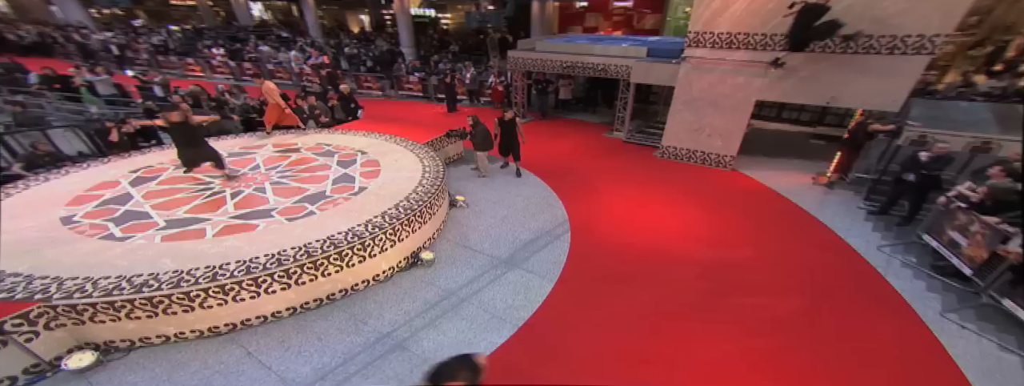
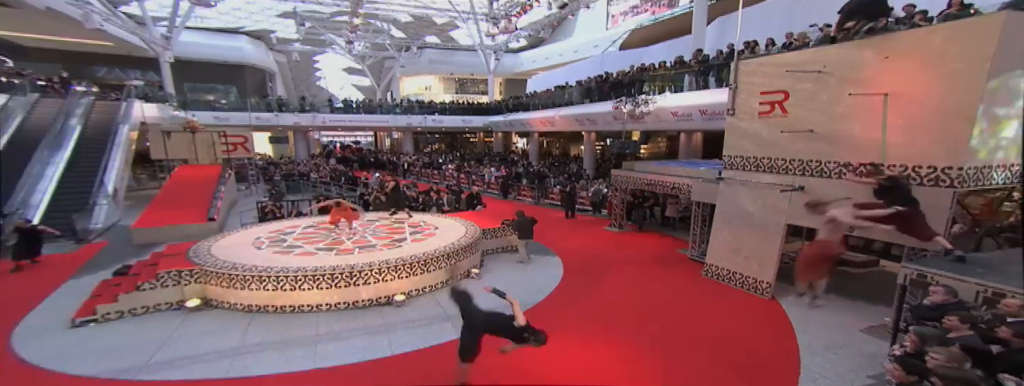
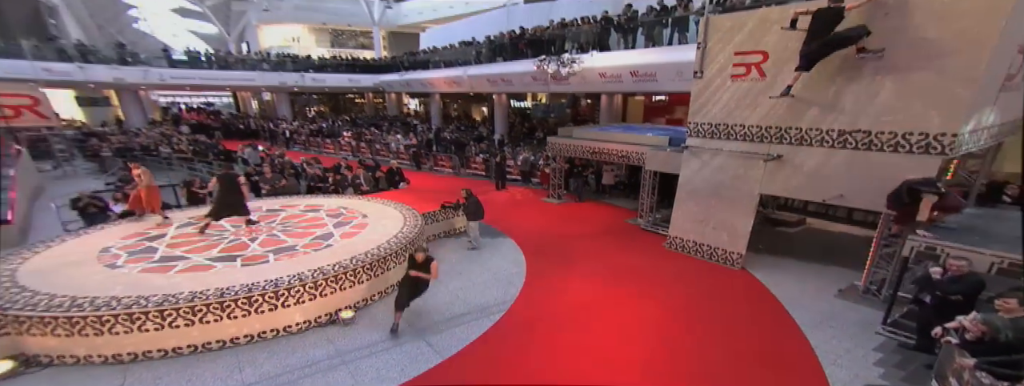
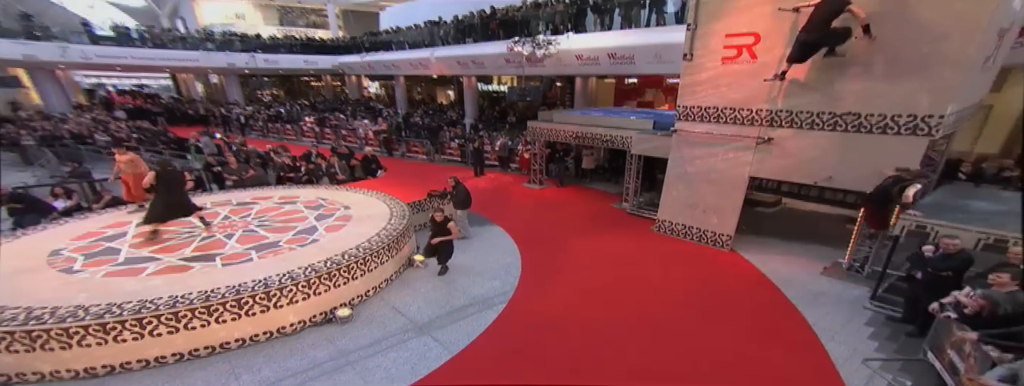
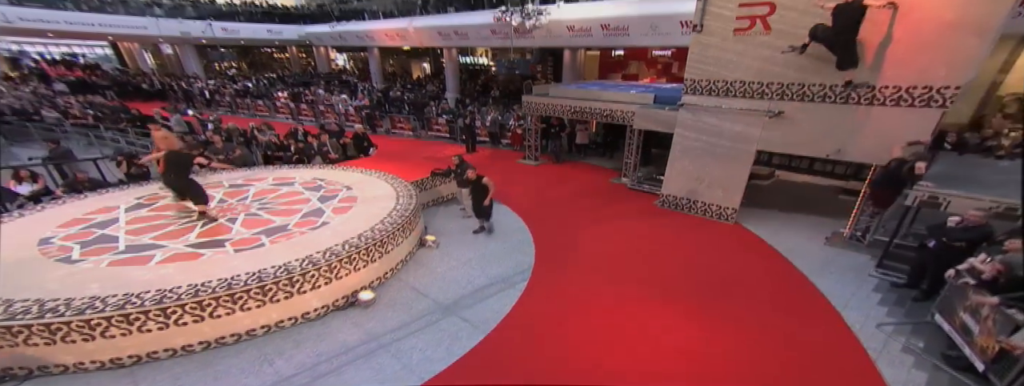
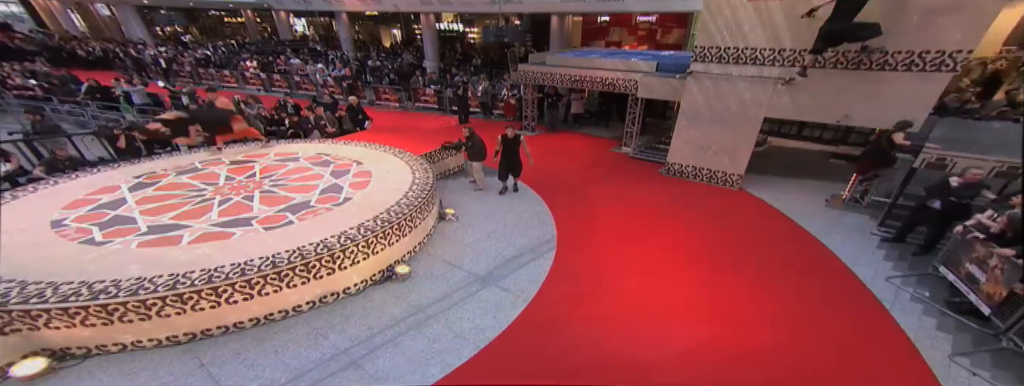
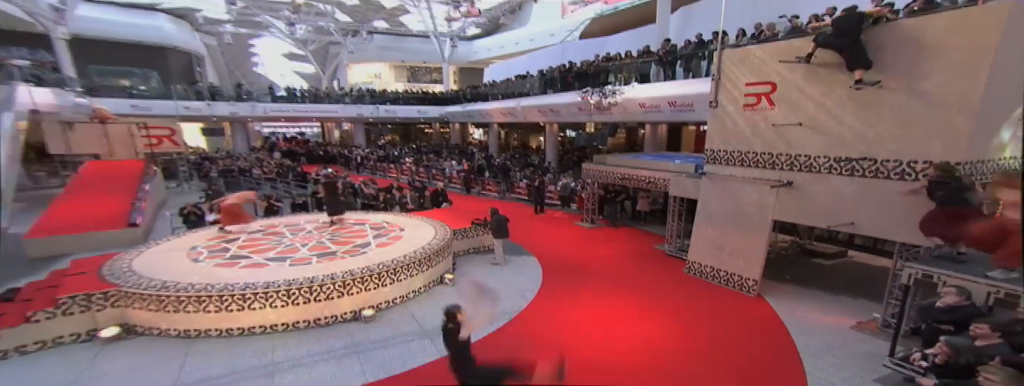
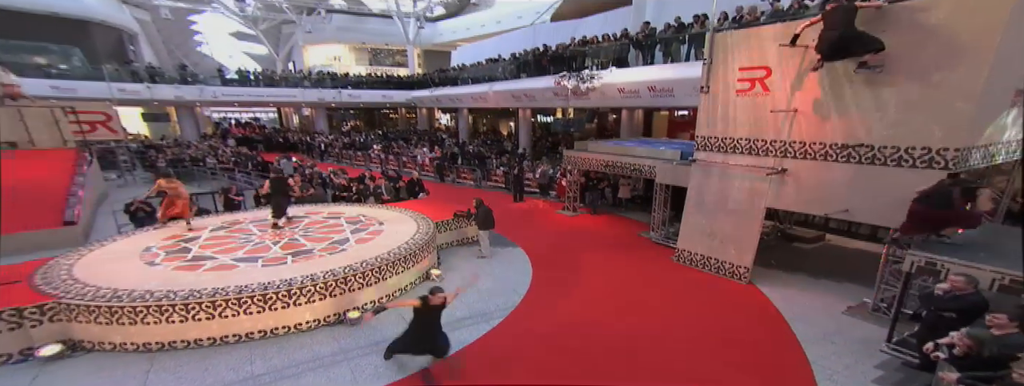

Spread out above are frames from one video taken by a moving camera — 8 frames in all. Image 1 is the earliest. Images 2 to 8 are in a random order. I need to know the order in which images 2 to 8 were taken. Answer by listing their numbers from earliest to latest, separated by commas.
6, 5, 4, 3, 8, 7, 2
